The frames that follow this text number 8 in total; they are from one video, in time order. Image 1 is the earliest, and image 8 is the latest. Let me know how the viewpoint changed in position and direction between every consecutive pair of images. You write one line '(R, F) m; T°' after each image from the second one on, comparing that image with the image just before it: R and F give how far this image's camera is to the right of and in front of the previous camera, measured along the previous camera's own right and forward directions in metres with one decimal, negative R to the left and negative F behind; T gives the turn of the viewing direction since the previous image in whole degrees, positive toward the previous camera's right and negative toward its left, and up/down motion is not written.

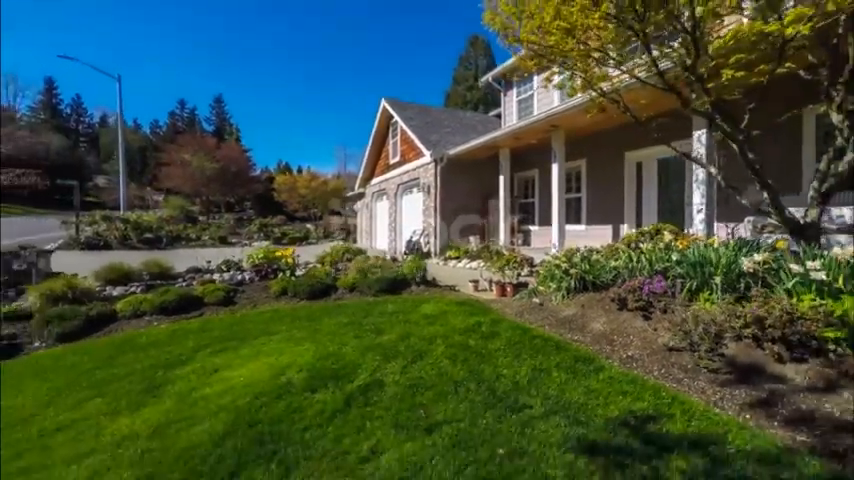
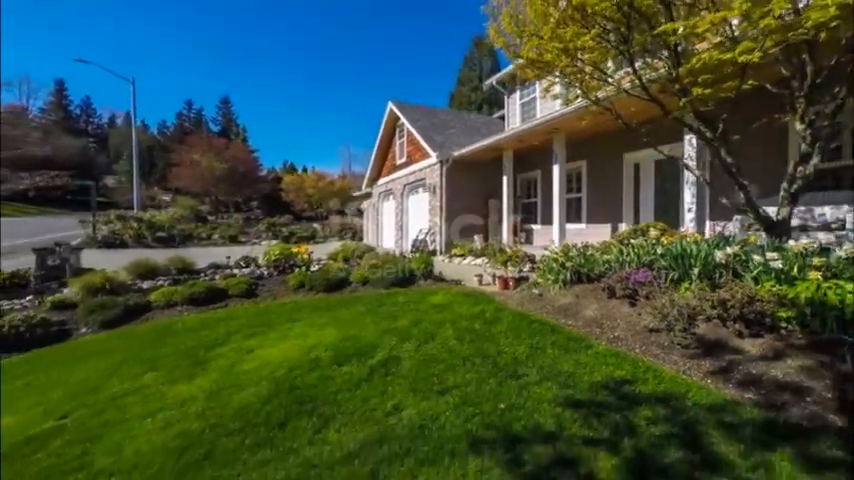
(-0.1, -0.6) m; -1°
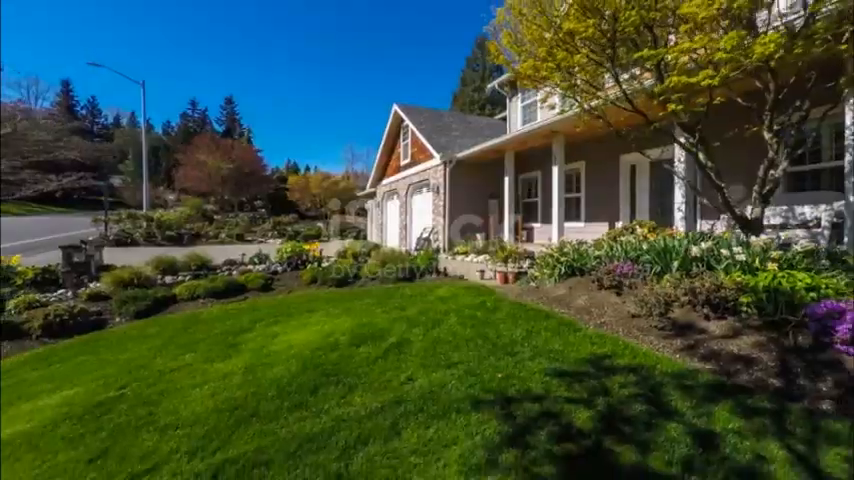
(-0.1, -0.6) m; 0°
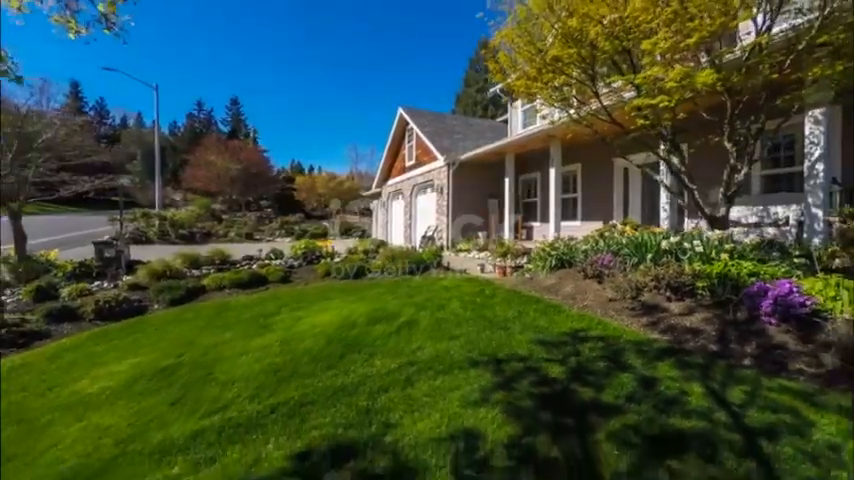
(-0.1, -0.8) m; 0°
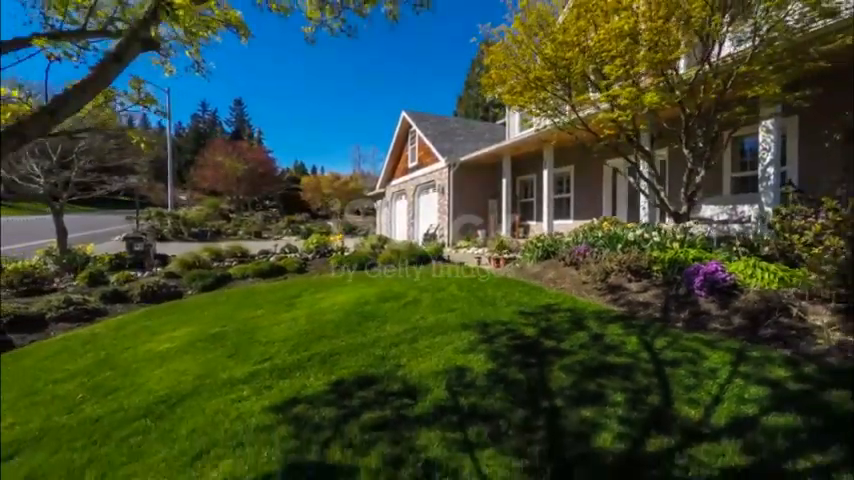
(0.0, -1.1) m; 0°
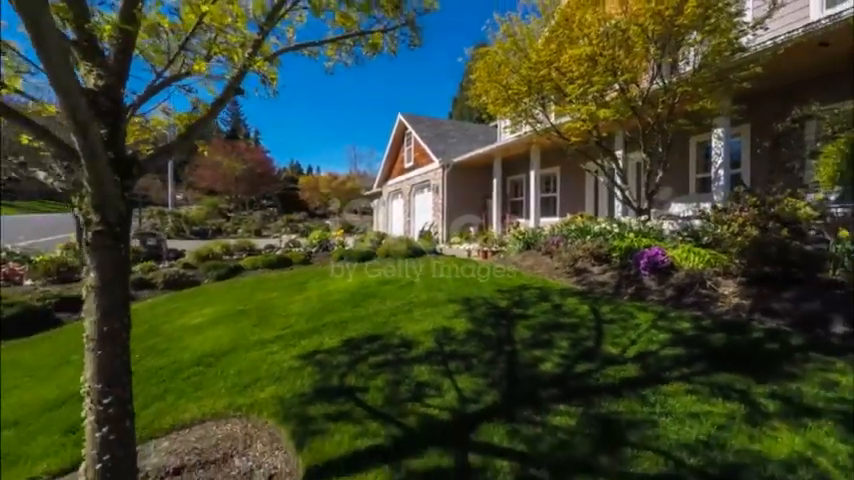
(0.0, -1.1) m; +1°
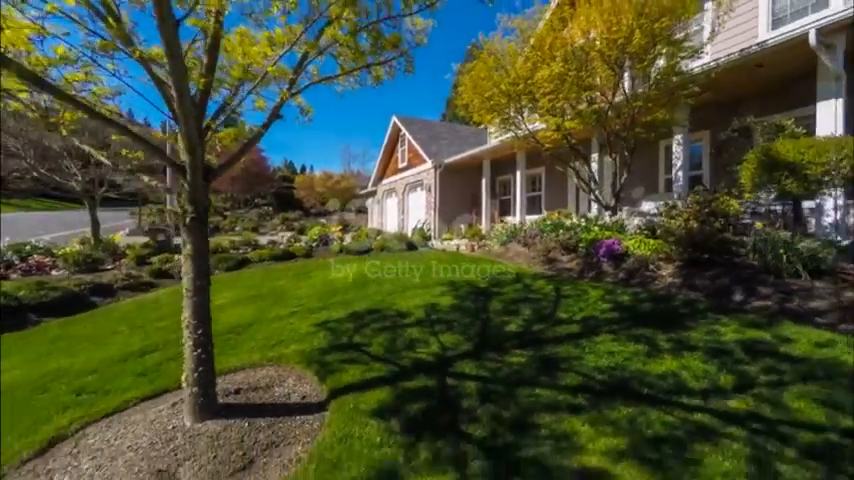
(0.0, -1.1) m; +1°
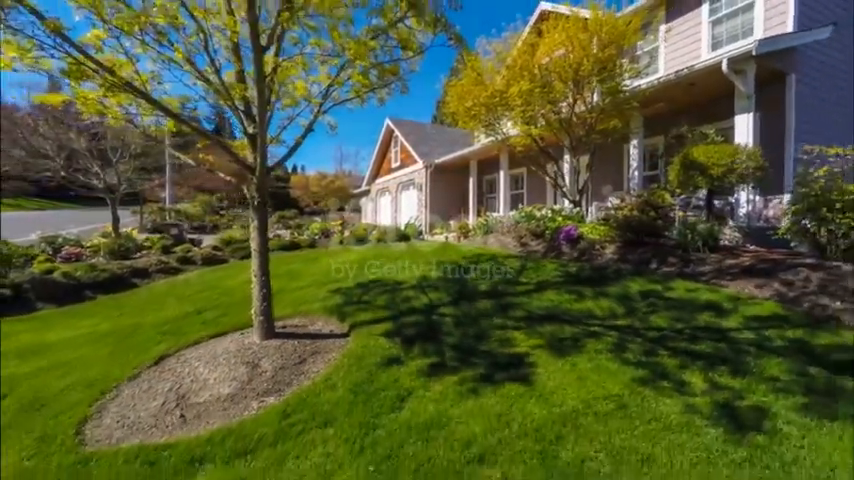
(0.0, -1.5) m; +1°
